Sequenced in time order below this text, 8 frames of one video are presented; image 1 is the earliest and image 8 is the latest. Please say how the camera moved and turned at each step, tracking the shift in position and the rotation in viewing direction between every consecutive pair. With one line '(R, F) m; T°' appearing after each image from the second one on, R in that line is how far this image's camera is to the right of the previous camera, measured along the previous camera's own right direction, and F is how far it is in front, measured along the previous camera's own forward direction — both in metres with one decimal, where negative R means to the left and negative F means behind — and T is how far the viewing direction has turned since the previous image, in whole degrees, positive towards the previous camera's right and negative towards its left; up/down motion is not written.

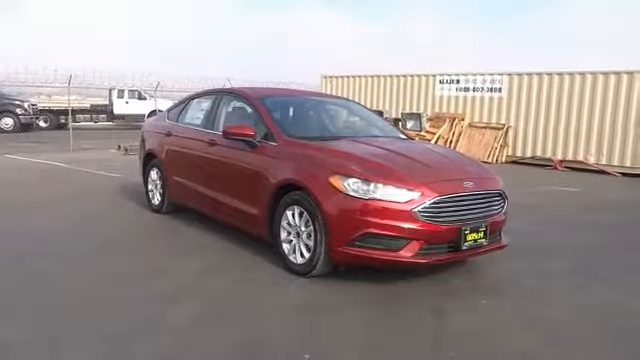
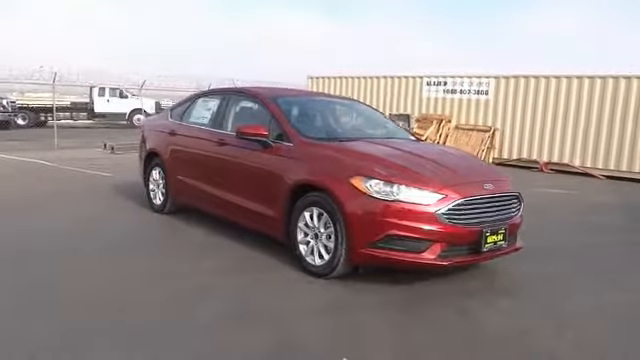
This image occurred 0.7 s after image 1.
(-0.3, 0.0) m; +2°
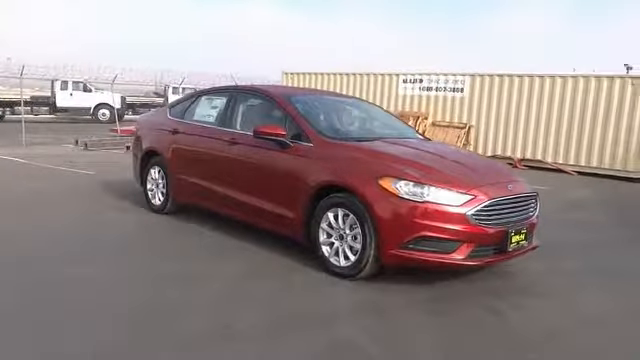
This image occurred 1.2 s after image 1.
(-0.5, +0.1) m; +4°
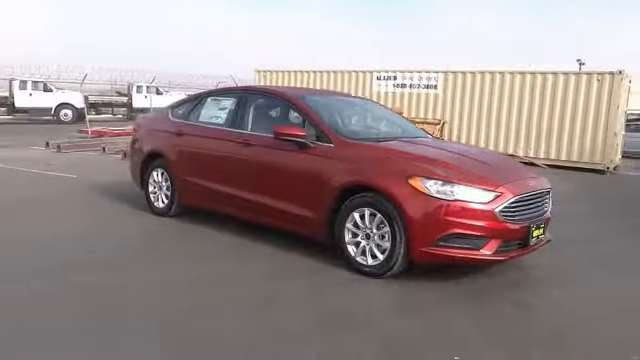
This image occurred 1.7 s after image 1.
(-0.5, 0.0) m; +4°
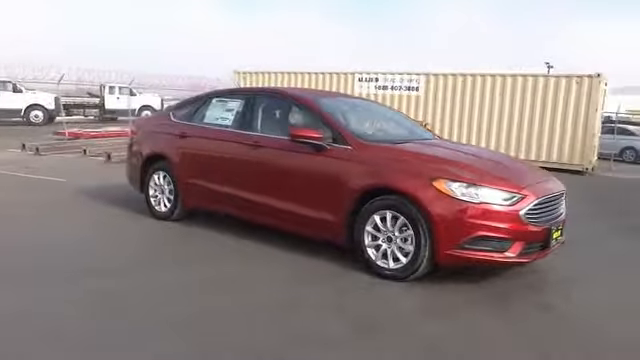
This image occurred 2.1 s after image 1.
(-0.4, +0.1) m; +3°
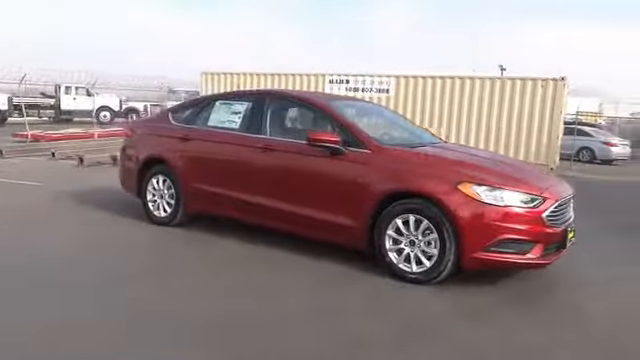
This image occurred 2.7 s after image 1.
(-0.6, 0.0) m; +5°
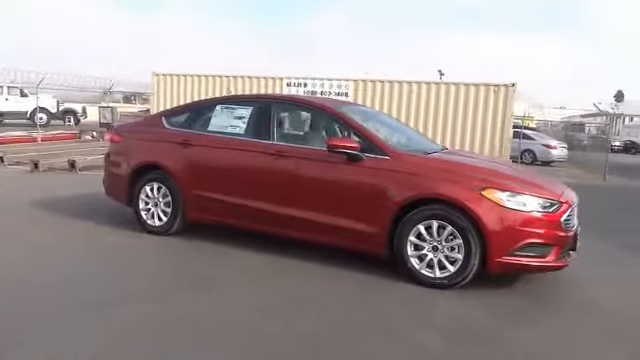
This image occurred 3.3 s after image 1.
(-0.7, +0.1) m; +6°
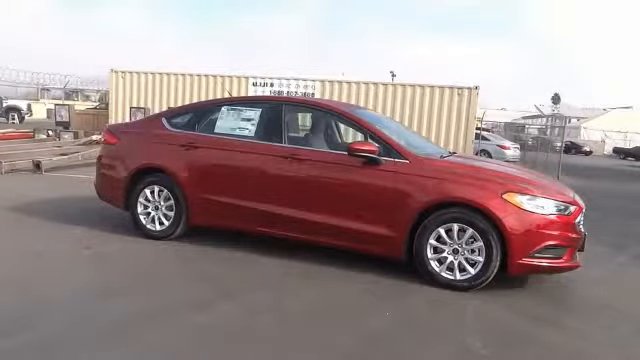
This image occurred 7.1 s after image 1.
(-0.6, +0.1) m; +5°
